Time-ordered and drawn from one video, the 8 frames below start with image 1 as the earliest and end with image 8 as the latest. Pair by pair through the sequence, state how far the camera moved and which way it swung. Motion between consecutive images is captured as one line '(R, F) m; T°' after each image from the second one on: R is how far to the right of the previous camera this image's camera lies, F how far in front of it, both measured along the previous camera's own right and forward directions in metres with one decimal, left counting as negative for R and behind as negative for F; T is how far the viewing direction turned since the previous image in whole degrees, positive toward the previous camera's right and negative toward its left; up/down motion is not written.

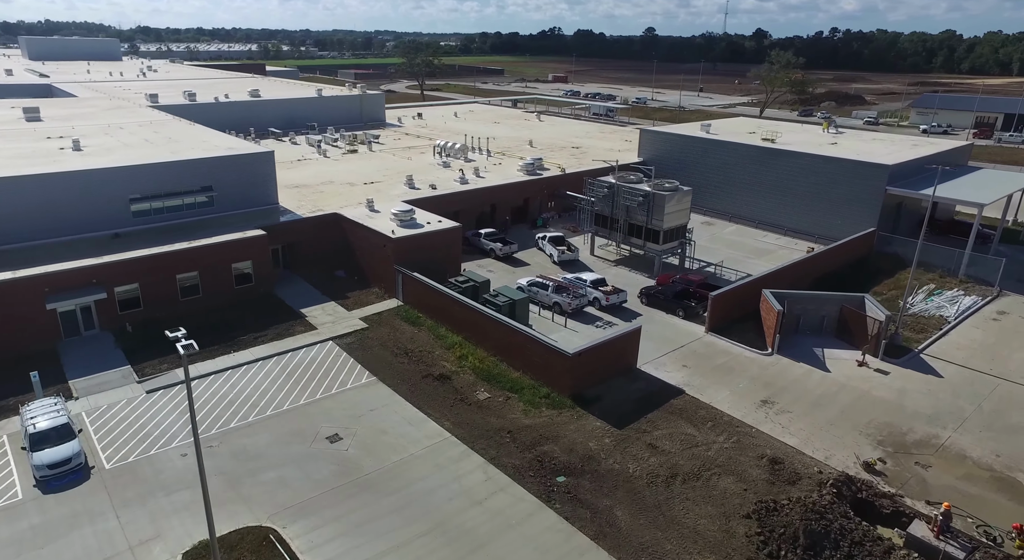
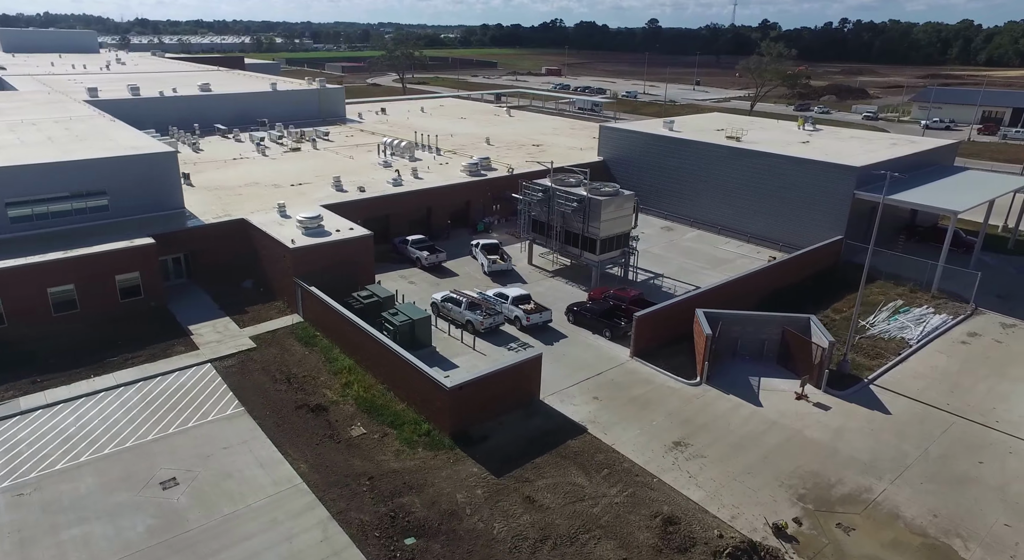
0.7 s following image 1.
(+4.4, +3.0) m; -1°
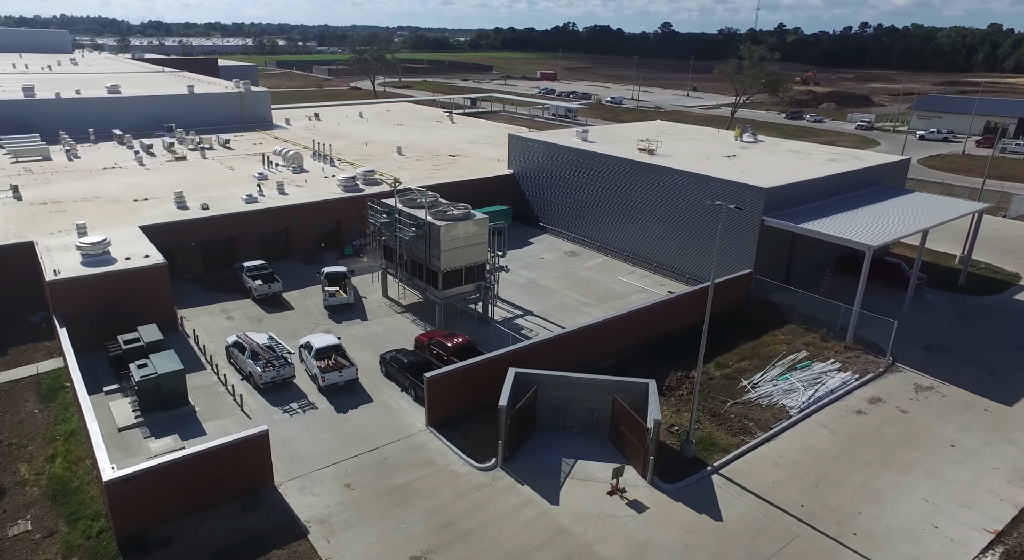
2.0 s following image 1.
(+8.1, +4.9) m; -2°
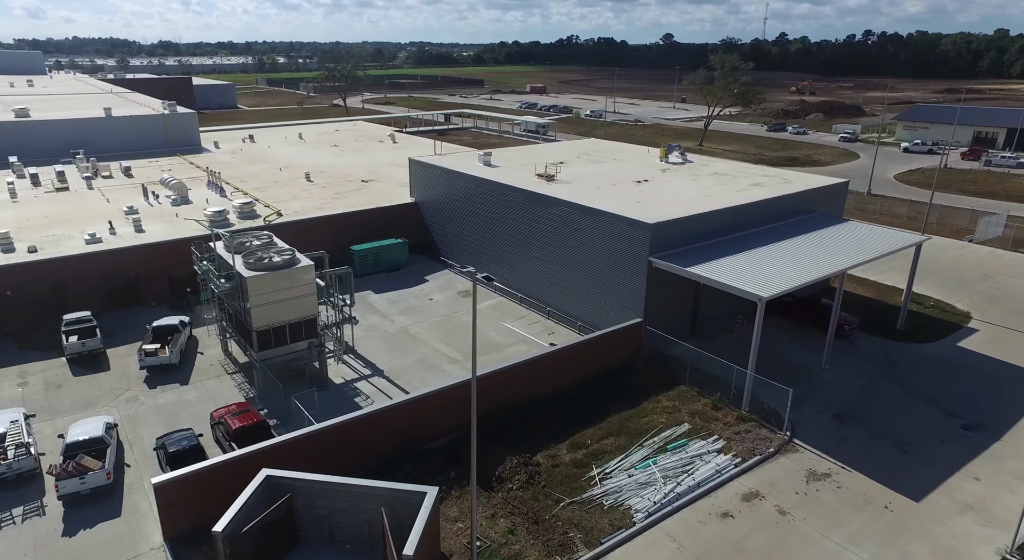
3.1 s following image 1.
(+6.6, +4.2) m; -1°
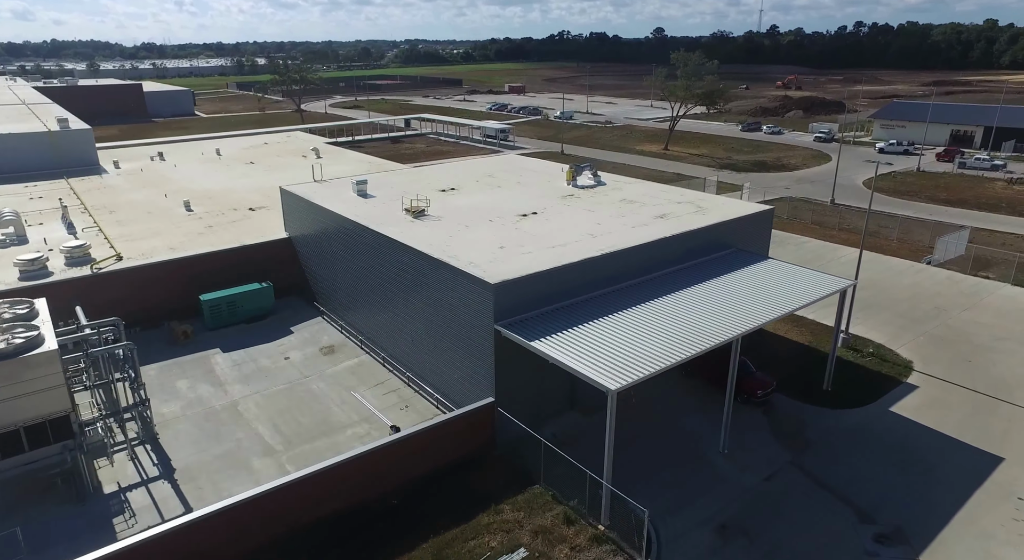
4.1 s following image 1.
(+5.6, +5.2) m; 0°
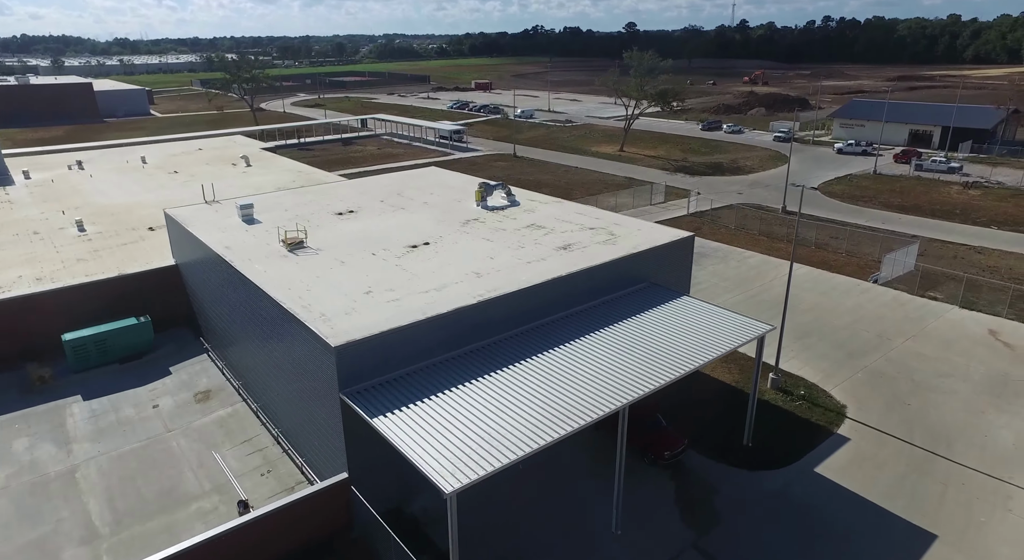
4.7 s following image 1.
(+3.3, +2.8) m; +2°
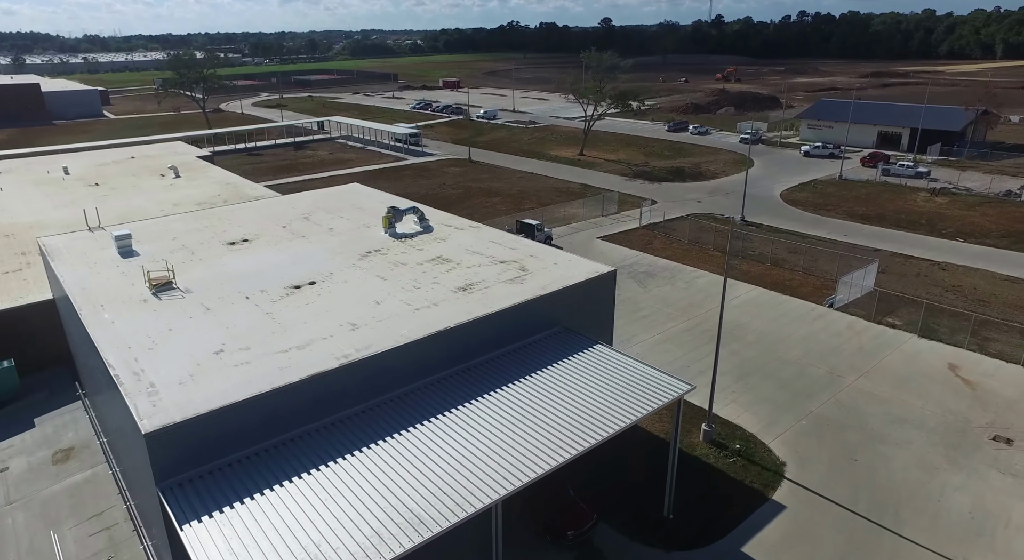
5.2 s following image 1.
(+2.5, +2.7) m; +2°
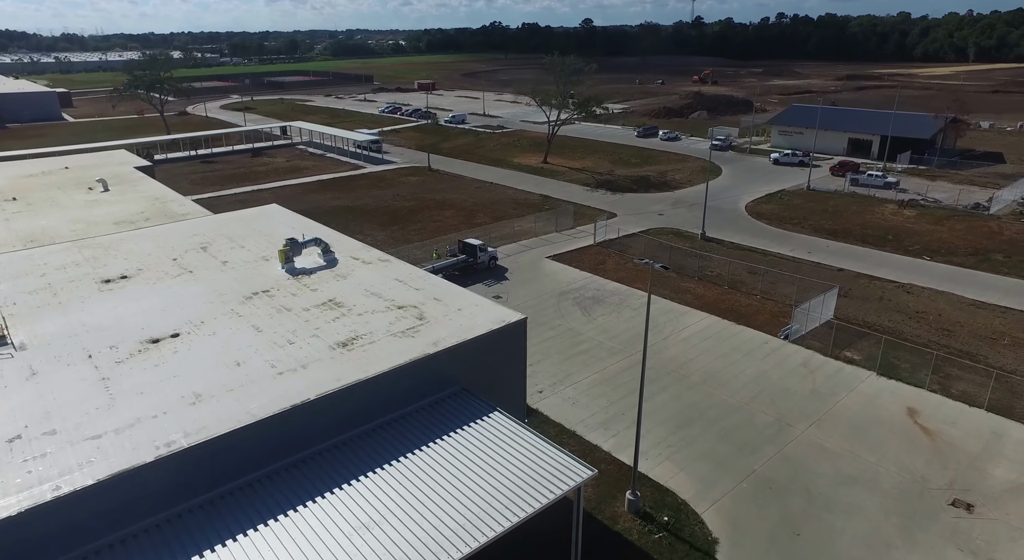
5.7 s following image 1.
(+2.4, +2.5) m; +1°
